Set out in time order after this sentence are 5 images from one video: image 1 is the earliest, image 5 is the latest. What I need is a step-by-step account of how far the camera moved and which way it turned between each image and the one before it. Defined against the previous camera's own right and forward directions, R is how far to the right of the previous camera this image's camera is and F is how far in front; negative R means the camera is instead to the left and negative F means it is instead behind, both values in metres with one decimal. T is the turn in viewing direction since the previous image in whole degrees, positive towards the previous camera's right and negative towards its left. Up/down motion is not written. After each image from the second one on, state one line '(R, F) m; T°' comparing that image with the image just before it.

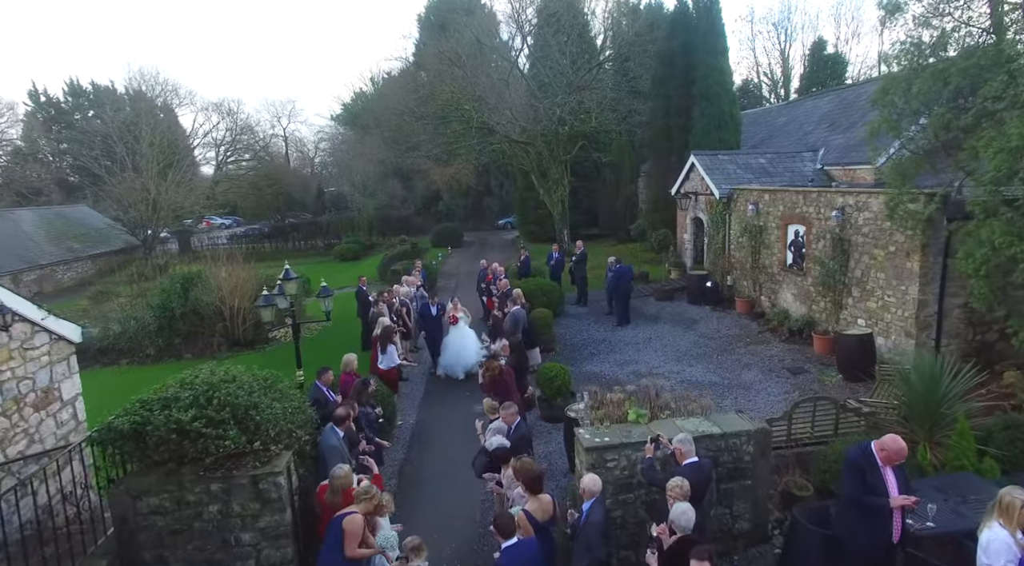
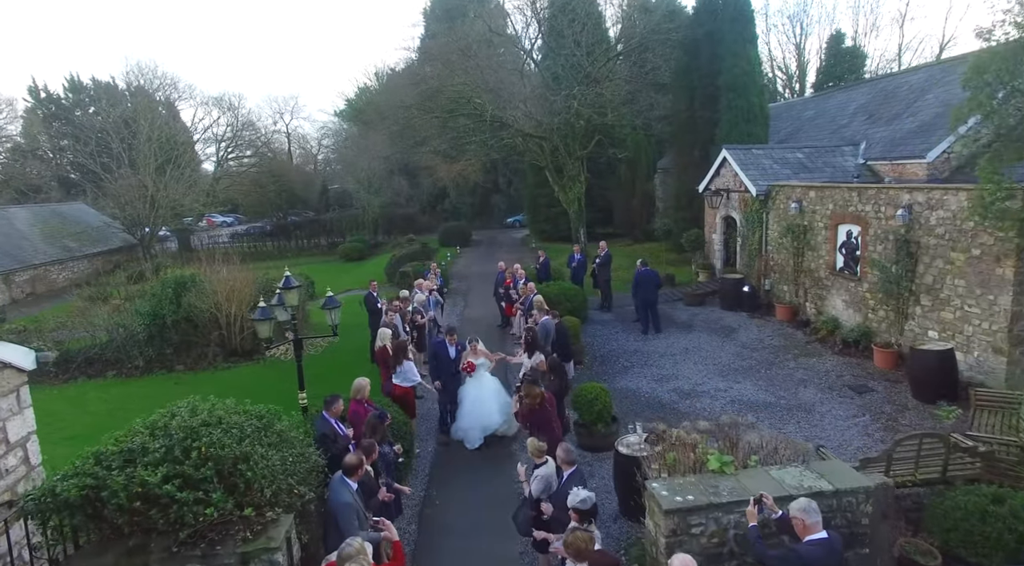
(-0.4, +1.3) m; 0°
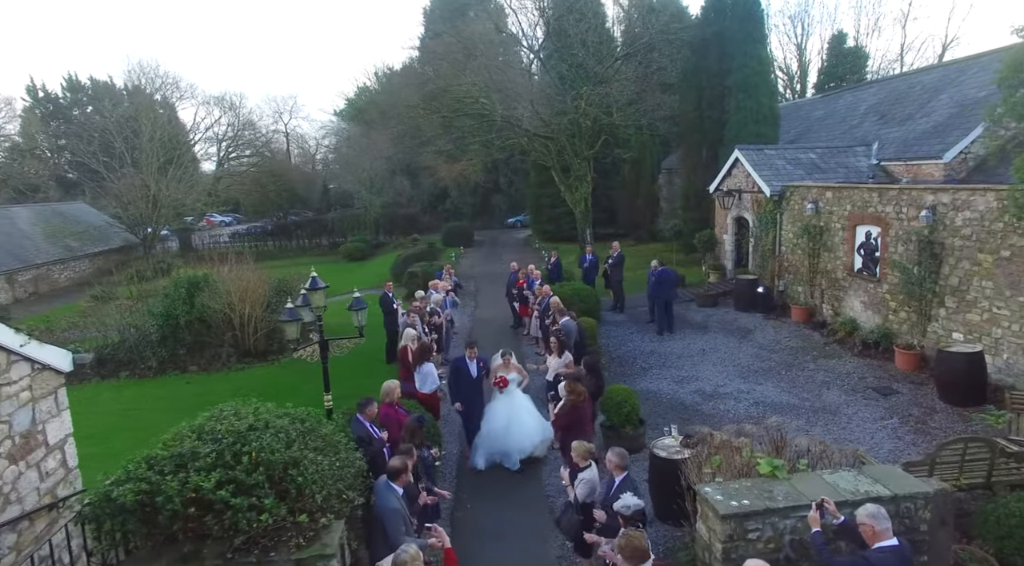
(-0.4, +0.1) m; 0°
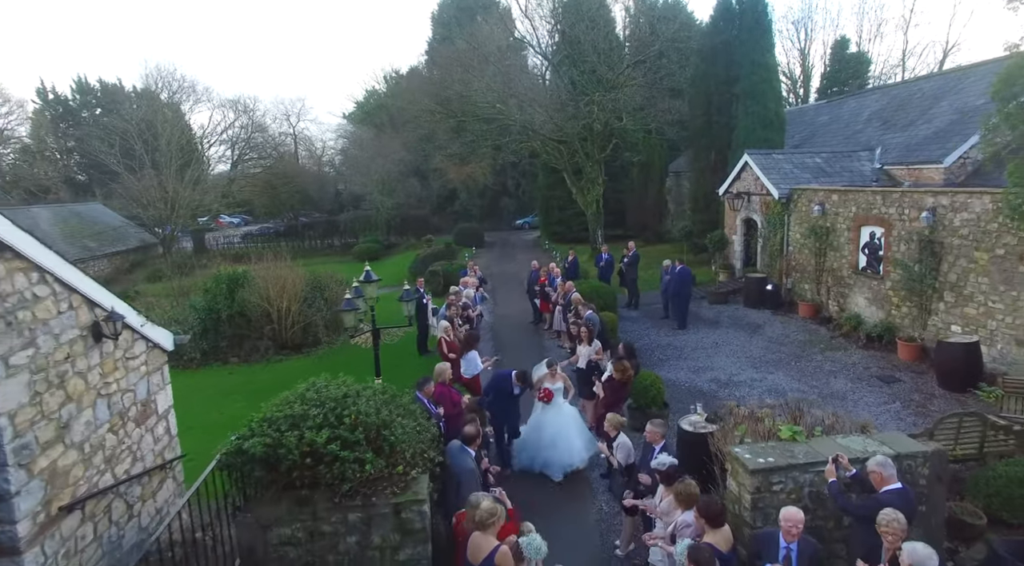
(-0.5, -0.8) m; 0°
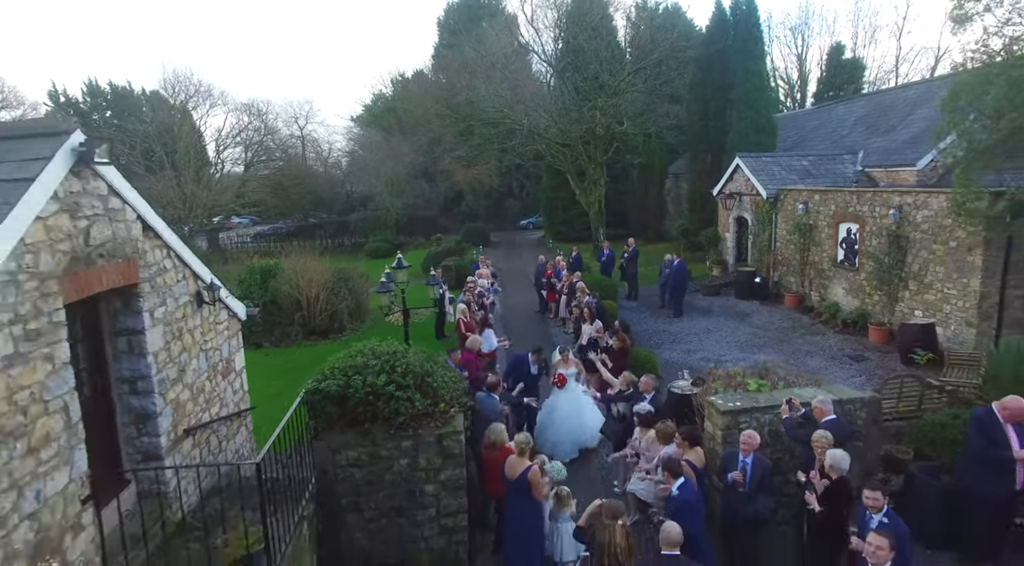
(-0.1, -1.4) m; 0°
